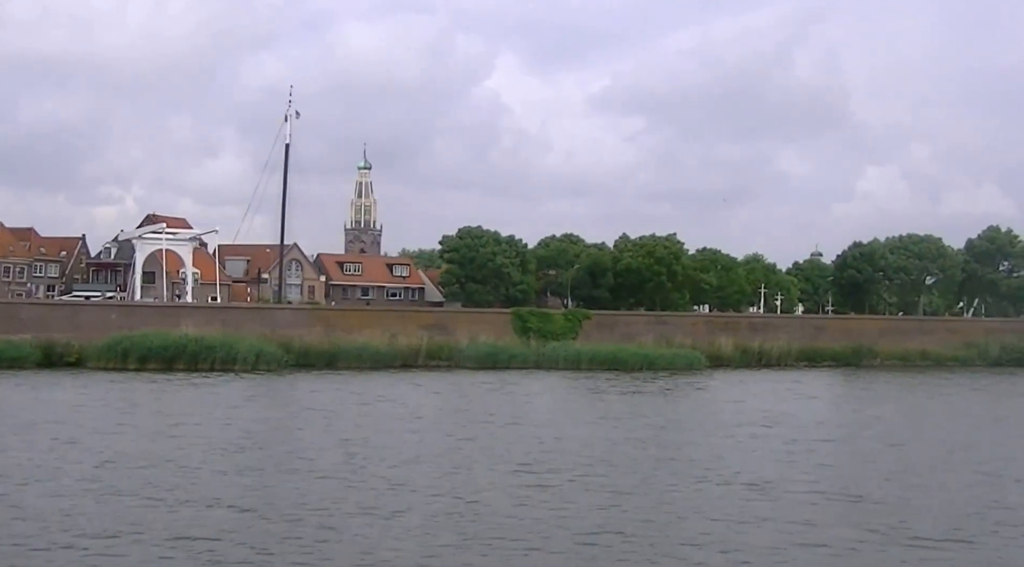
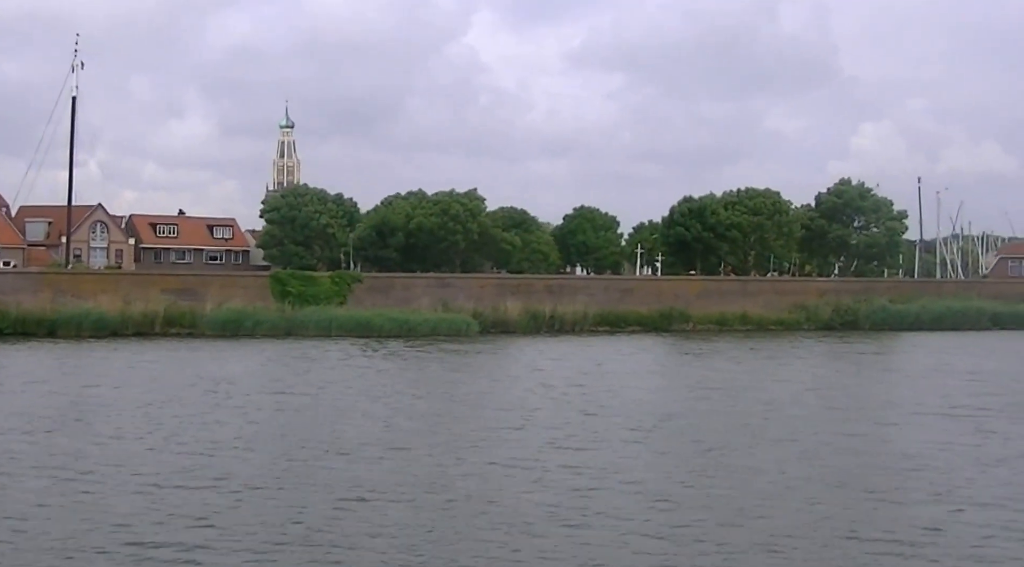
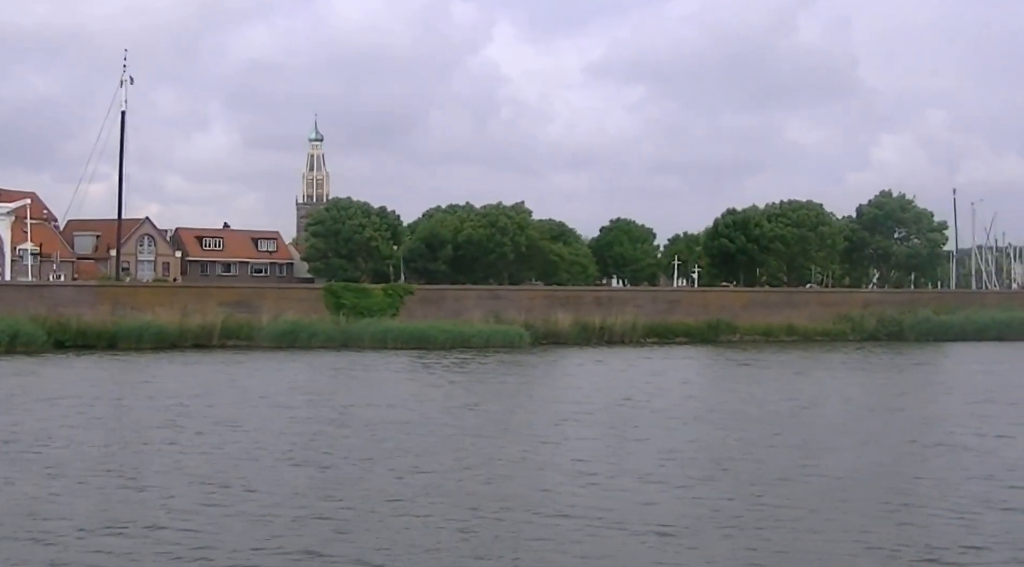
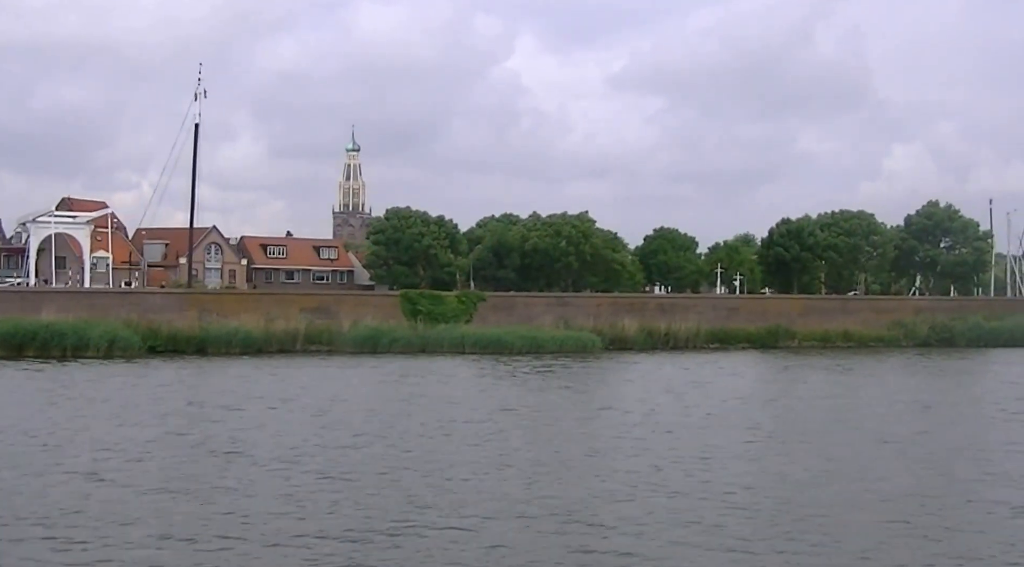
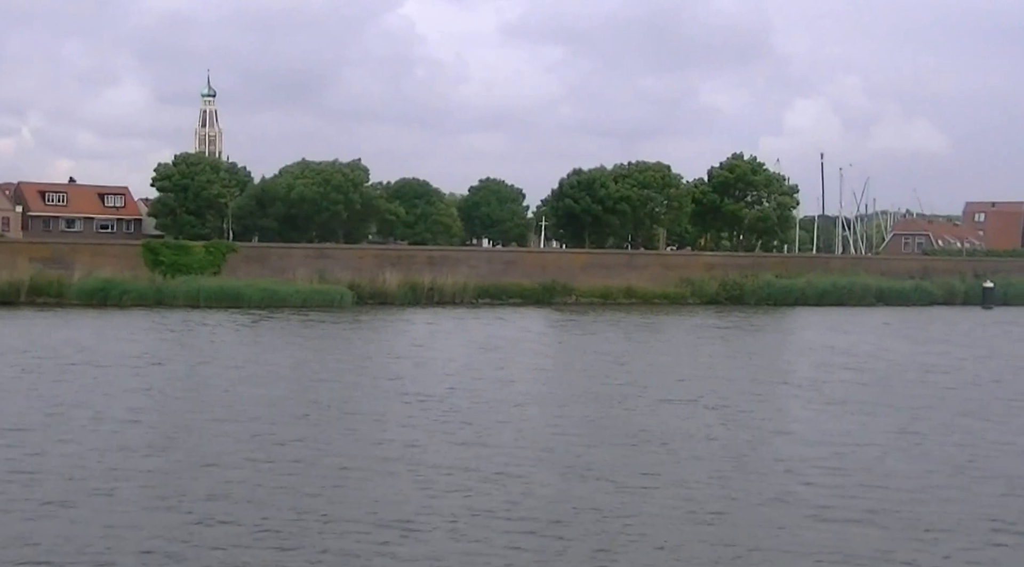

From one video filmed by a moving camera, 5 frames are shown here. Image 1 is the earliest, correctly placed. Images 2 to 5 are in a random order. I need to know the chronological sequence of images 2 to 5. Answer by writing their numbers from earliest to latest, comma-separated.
4, 3, 2, 5
